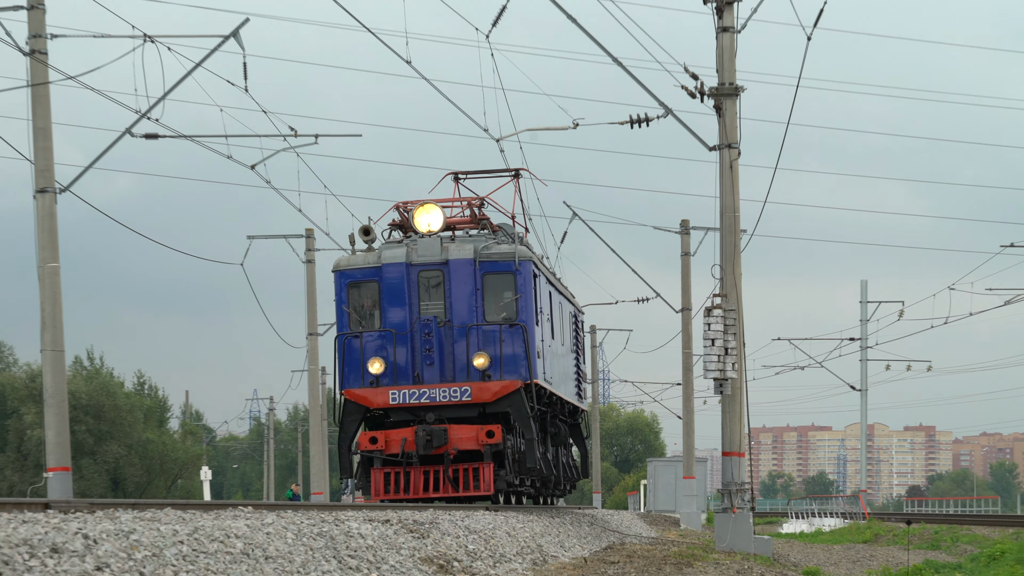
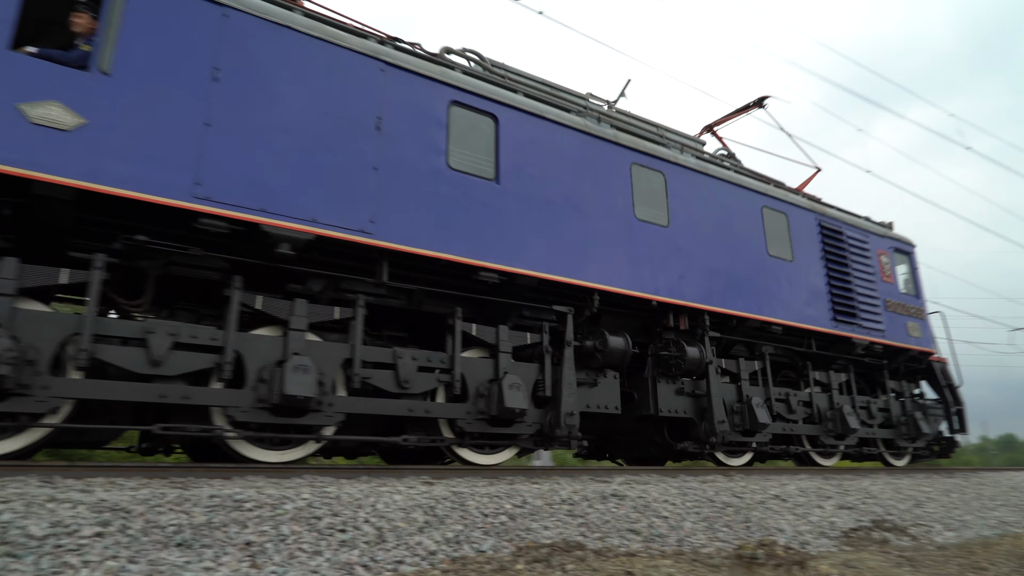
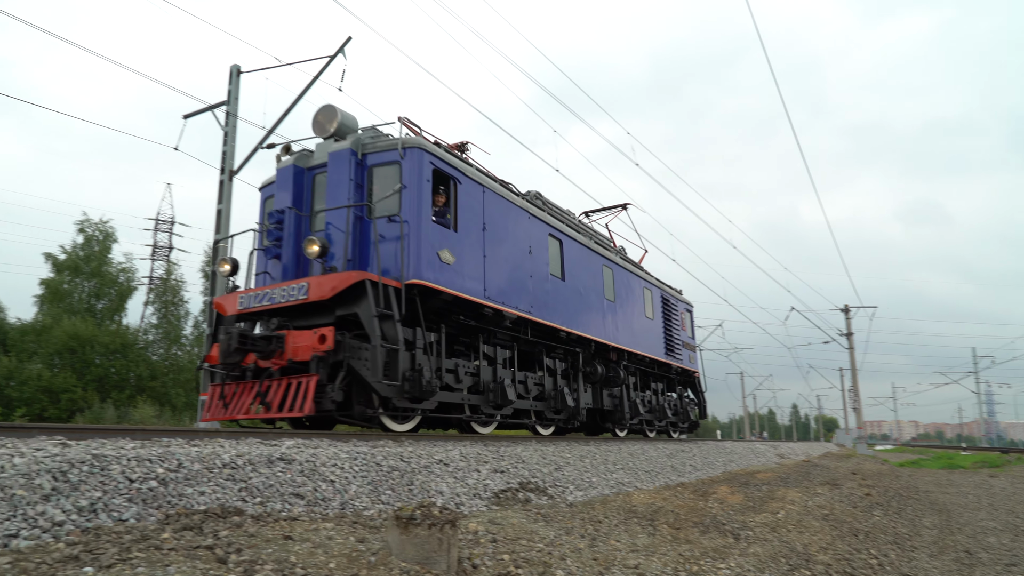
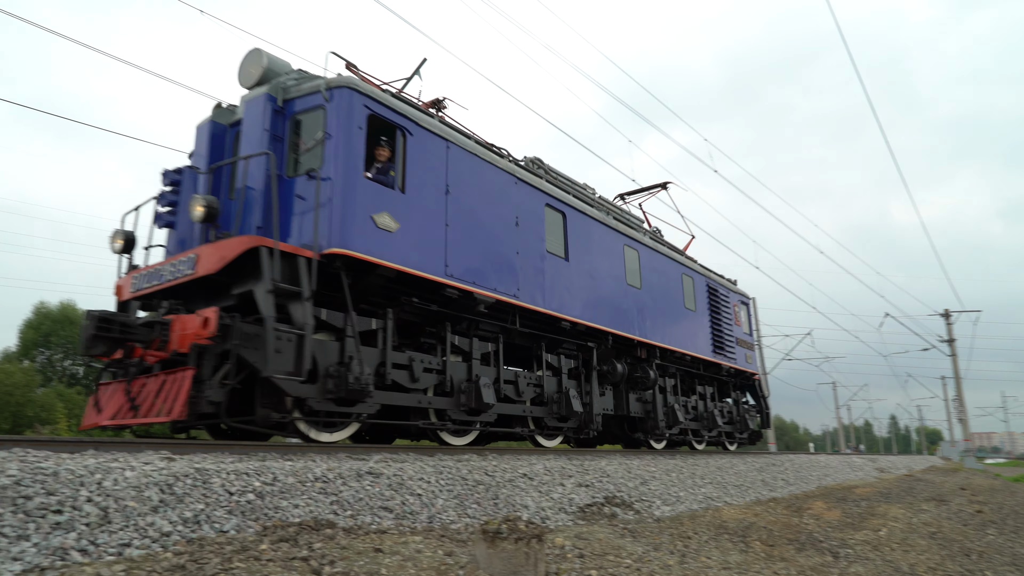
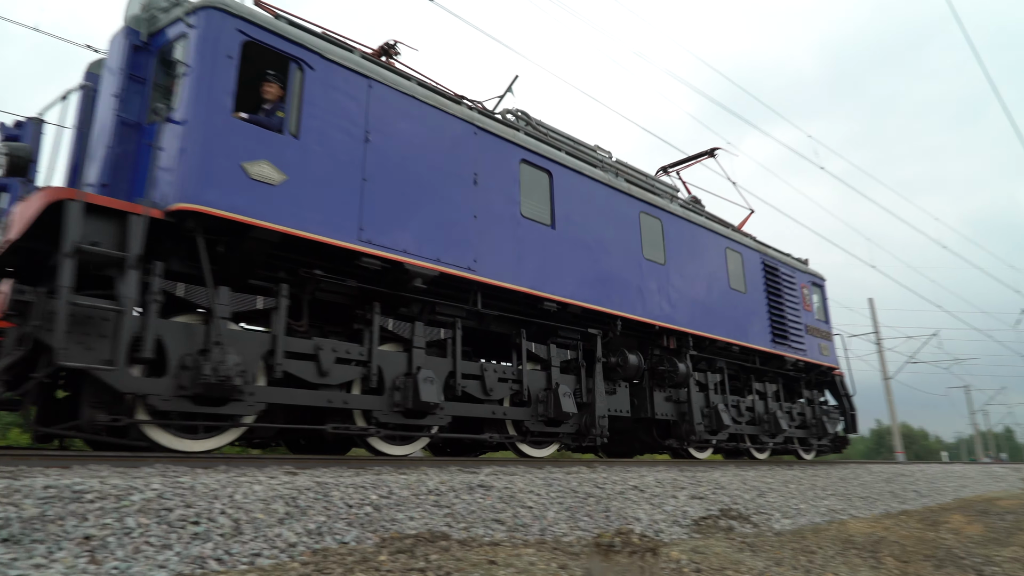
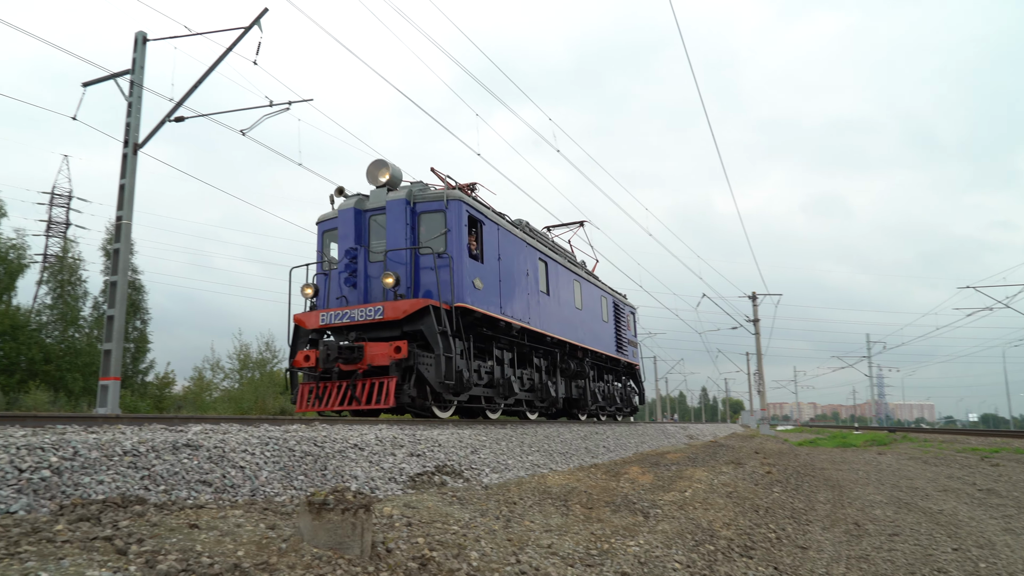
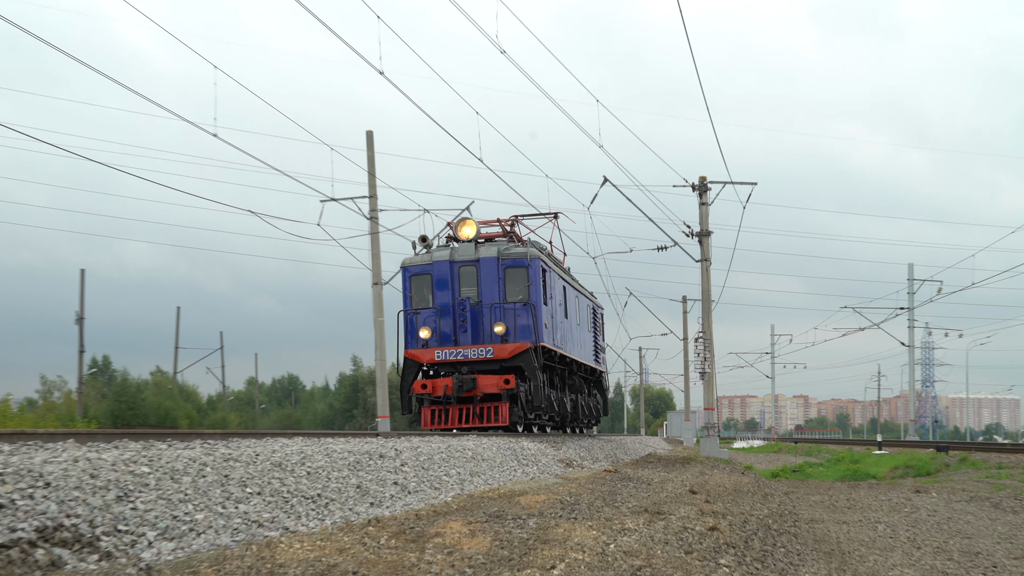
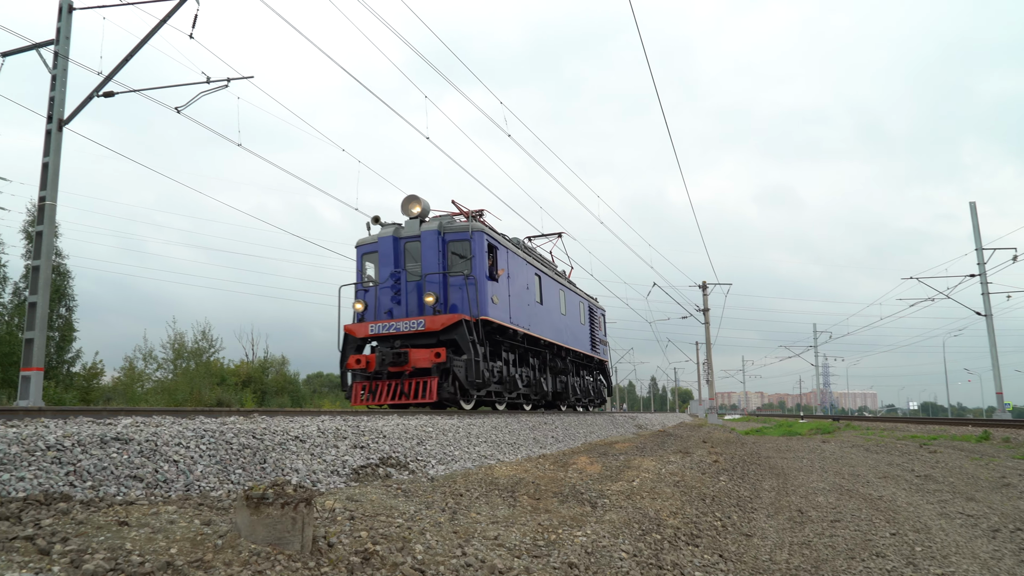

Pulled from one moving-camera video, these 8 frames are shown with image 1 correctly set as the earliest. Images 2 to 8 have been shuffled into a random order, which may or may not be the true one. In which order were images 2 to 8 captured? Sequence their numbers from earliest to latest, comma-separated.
7, 8, 6, 3, 4, 5, 2
